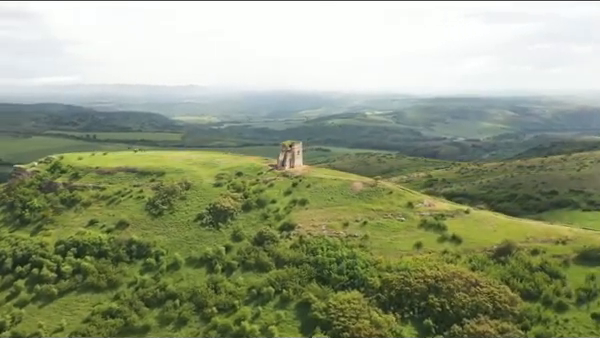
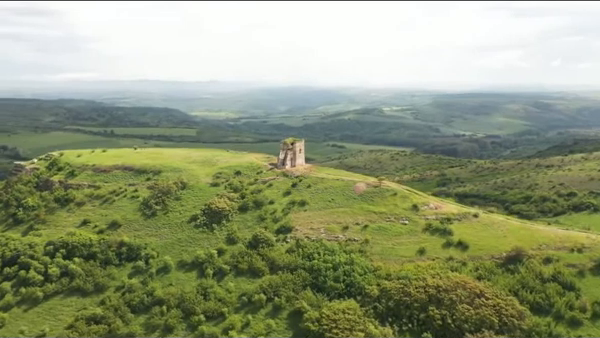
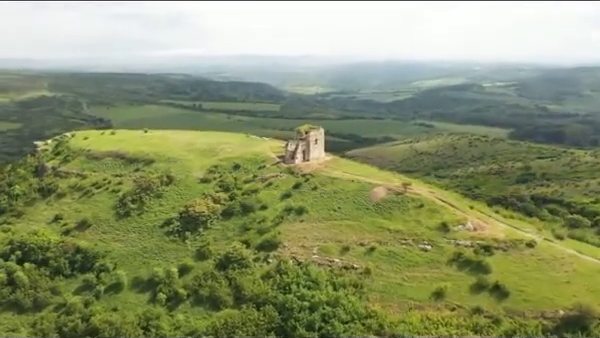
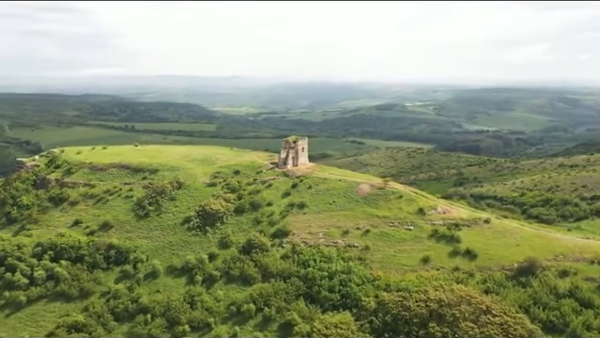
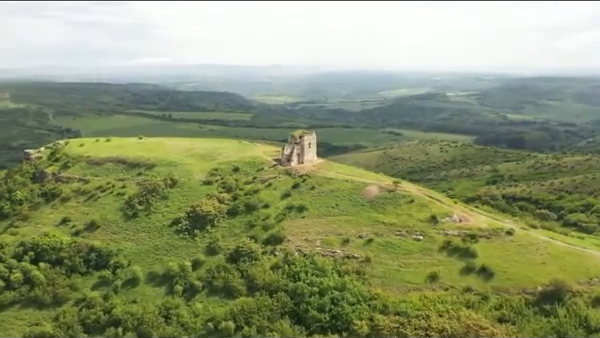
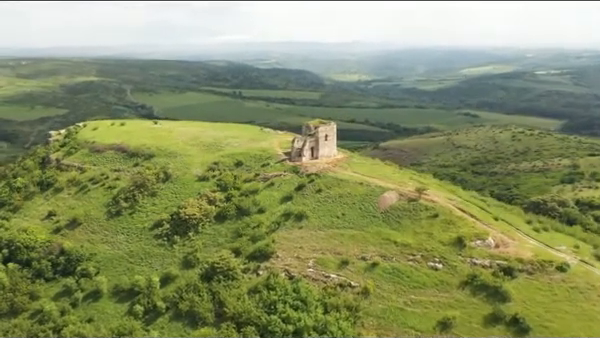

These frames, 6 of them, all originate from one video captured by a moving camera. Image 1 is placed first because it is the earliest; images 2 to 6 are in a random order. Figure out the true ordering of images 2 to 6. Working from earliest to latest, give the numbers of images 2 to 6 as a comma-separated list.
2, 4, 5, 3, 6
